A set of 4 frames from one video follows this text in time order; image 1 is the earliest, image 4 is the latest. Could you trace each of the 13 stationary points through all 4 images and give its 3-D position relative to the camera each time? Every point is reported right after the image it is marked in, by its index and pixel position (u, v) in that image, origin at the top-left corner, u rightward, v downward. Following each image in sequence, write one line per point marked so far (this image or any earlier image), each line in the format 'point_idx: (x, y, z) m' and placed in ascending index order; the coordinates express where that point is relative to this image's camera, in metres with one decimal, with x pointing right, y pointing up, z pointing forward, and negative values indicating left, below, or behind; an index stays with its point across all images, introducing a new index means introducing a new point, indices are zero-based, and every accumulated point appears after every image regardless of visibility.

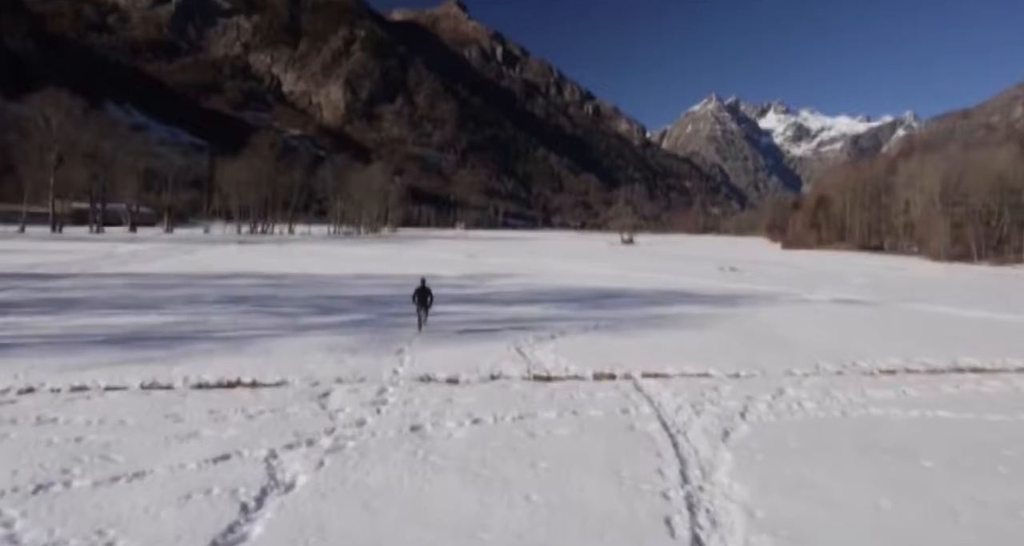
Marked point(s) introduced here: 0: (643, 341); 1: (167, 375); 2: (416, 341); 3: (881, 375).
0: (+4.2, -2.1, +18.6) m
1: (-6.9, -2.0, +12.0) m
2: (-2.7, -2.0, +16.9) m
3: (+9.0, -2.5, +14.7) m
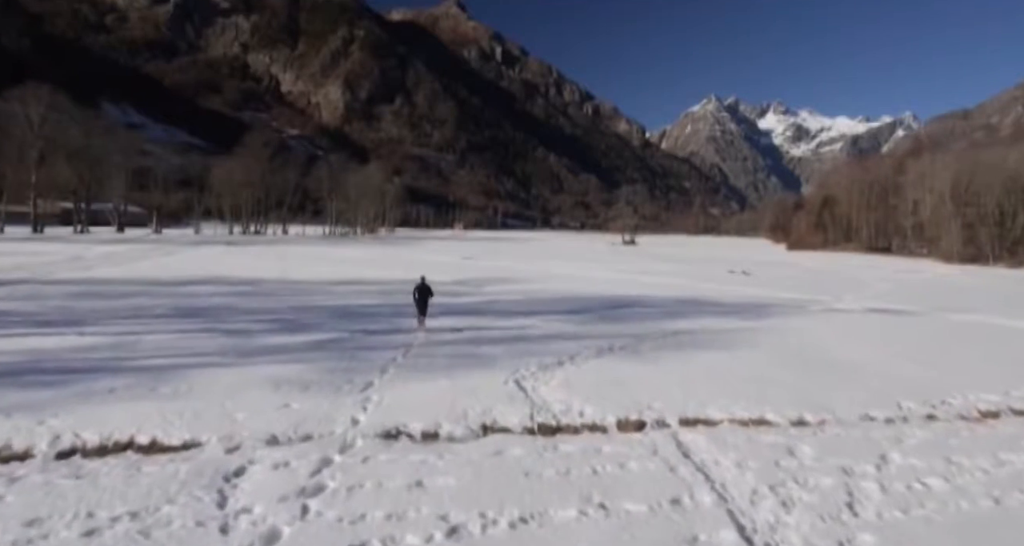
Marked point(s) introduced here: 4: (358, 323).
0: (+4.1, -2.4, +15.3) m
1: (-7.0, -2.3, +8.6) m
2: (-2.7, -2.2, +13.5) m
3: (+9.0, -2.8, +11.3) m
4: (-5.1, -1.7, +19.7) m
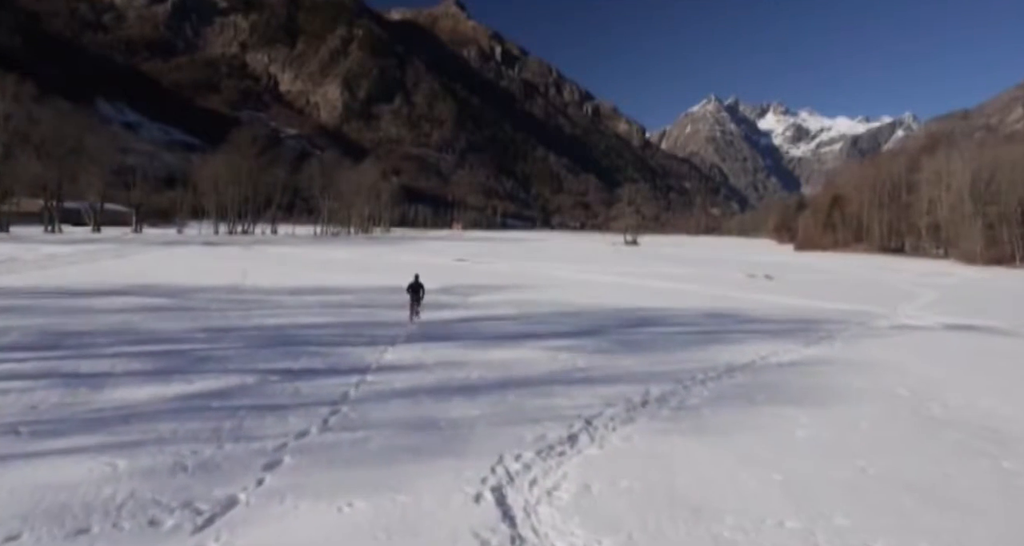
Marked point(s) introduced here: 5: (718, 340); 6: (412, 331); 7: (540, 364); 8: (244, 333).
0: (+3.9, -2.7, +9.6) m
1: (-7.2, -2.6, +2.9) m
2: (-3.0, -2.6, +7.8) m
3: (+8.7, -3.1, +5.6) m
4: (-5.3, -2.0, +14.0) m
5: (+6.5, -2.1, +18.9) m
6: (-3.2, -1.8, +18.6) m
7: (+0.6, -2.2, +14.5) m
8: (-7.7, -1.7, +17.2) m
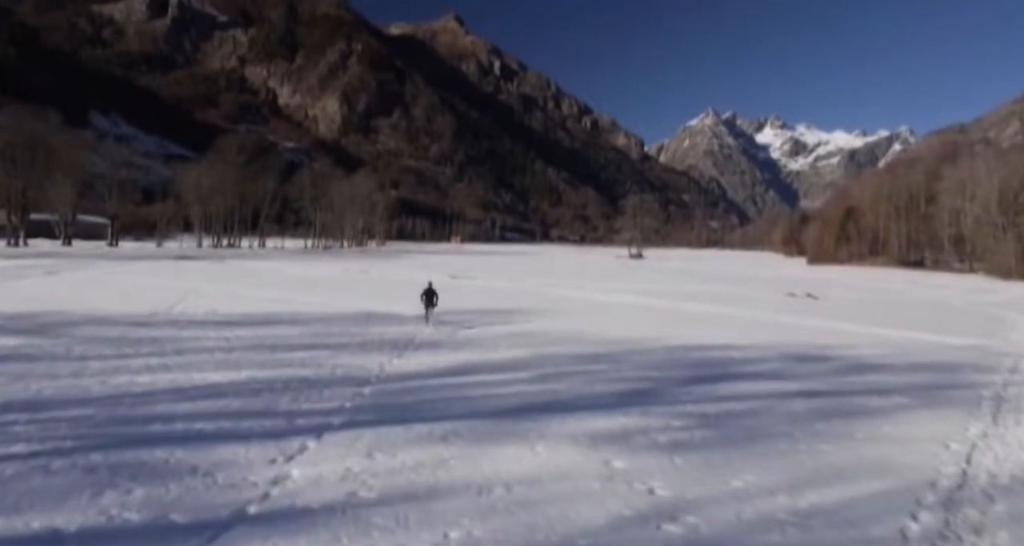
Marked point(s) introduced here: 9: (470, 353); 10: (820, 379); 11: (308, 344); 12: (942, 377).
0: (+4.1, -3.1, +2.5) m
1: (-7.0, -2.9, -4.1) m
2: (-2.7, -3.0, +0.7) m
3: (+9.0, -3.5, -1.4) m
4: (-5.1, -2.5, +6.9) m
5: (+6.7, -2.7, +11.9) m
6: (-3.0, -2.4, +11.6) m
7: (+0.8, -2.7, +7.5) m
8: (-7.4, -2.3, +10.2) m
9: (-1.4, -2.2, +17.0) m
10: (+7.6, -2.6, +15.0) m
11: (-6.5, -2.1, +17.9) m
12: (+11.2, -2.7, +15.7) m
